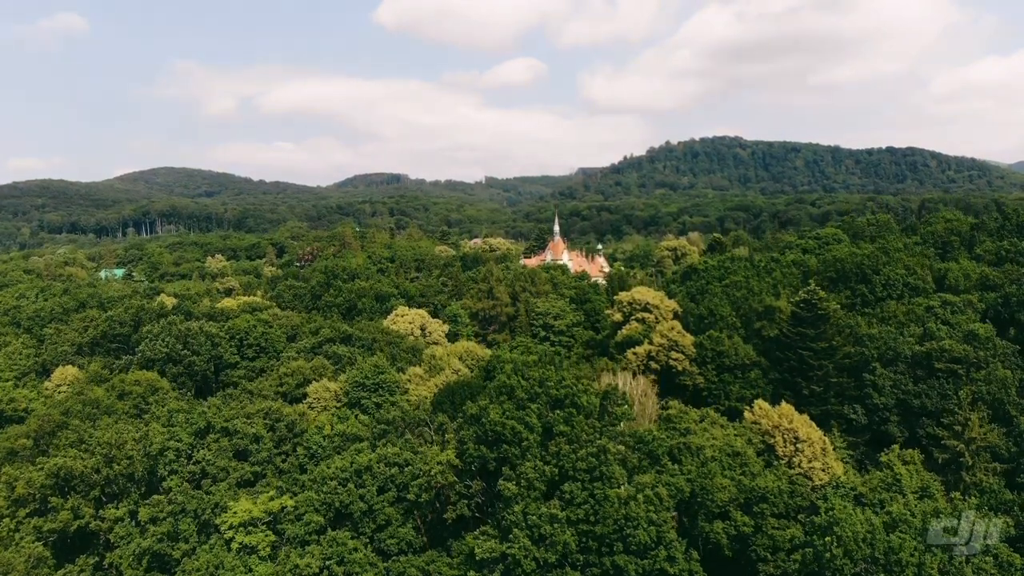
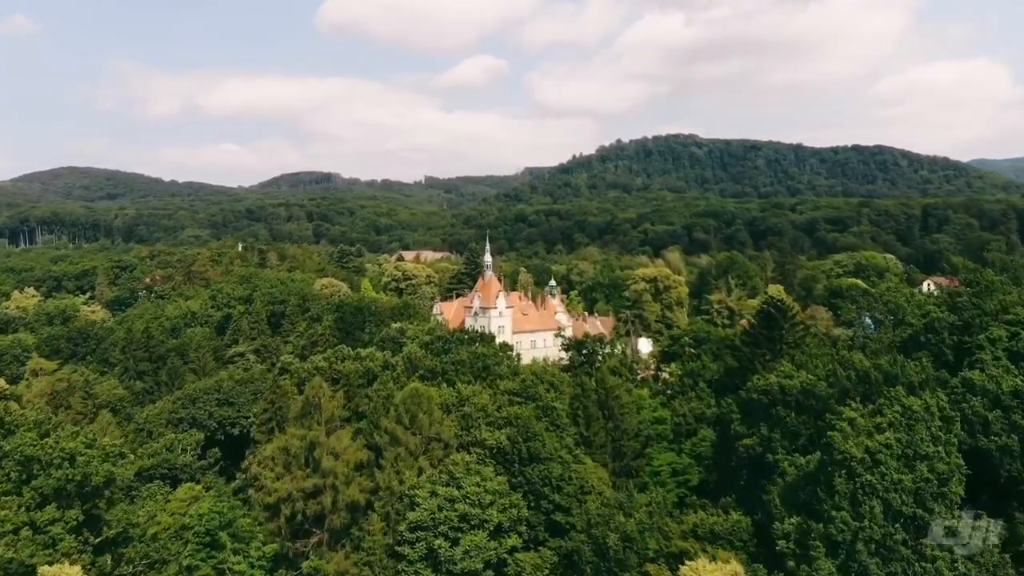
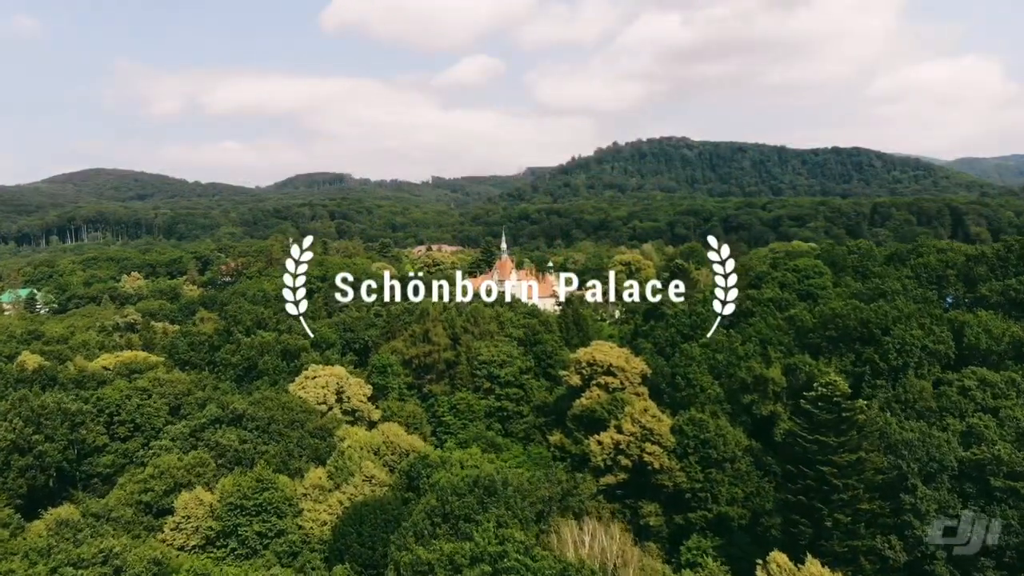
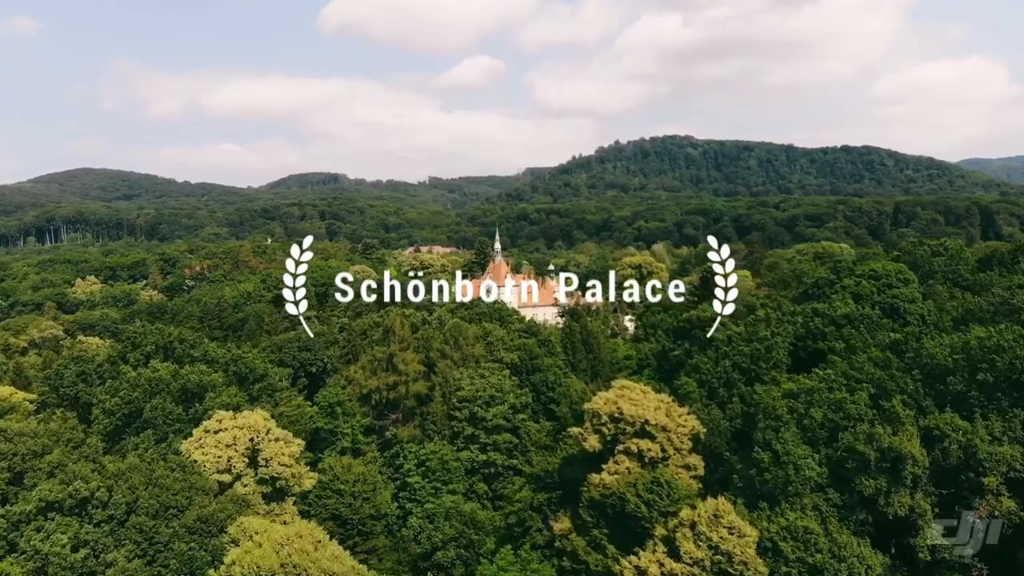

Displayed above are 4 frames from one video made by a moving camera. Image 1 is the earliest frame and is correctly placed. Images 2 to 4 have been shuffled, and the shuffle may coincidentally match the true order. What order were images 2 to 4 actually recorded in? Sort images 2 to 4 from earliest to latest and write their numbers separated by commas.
3, 4, 2
